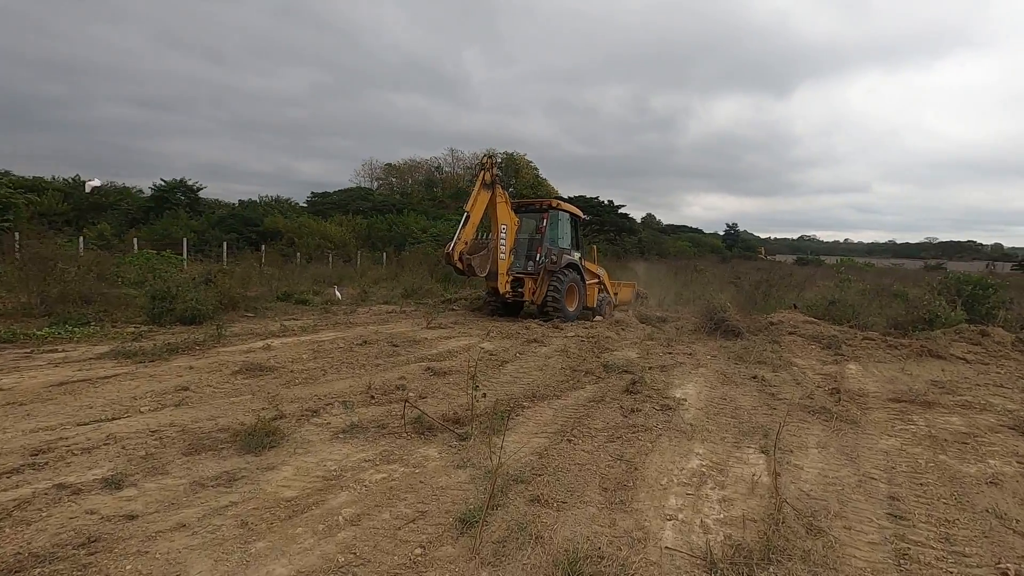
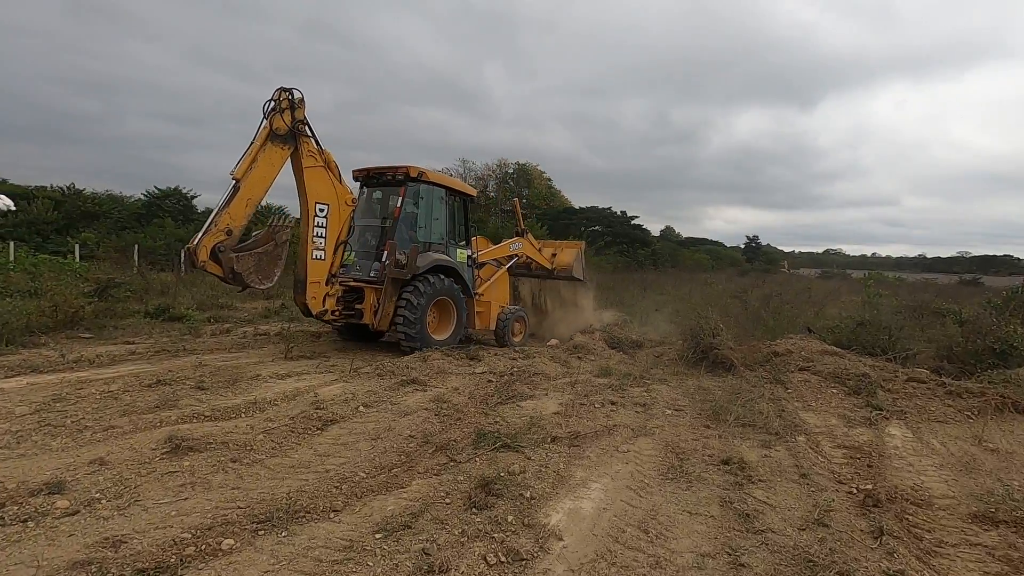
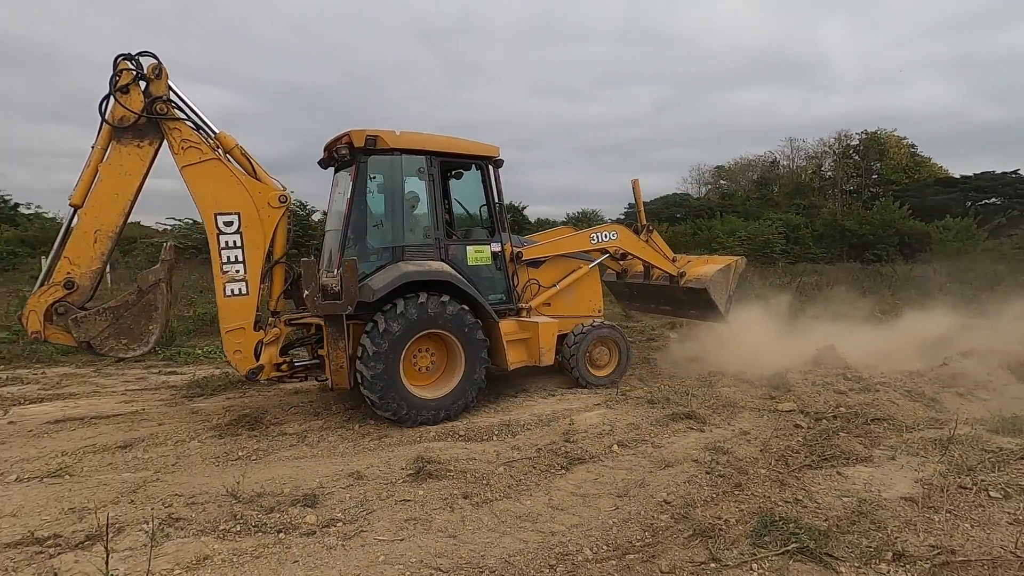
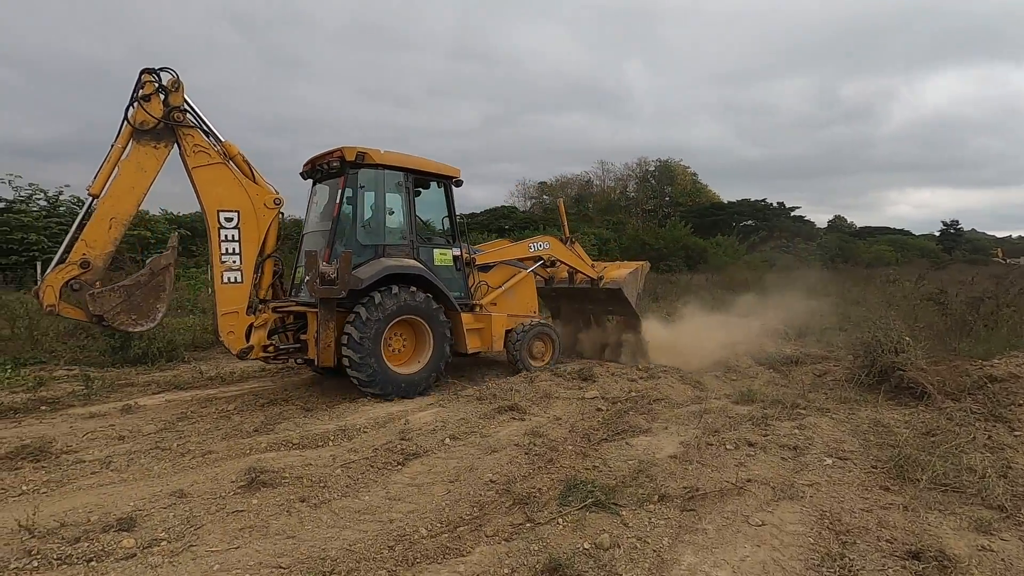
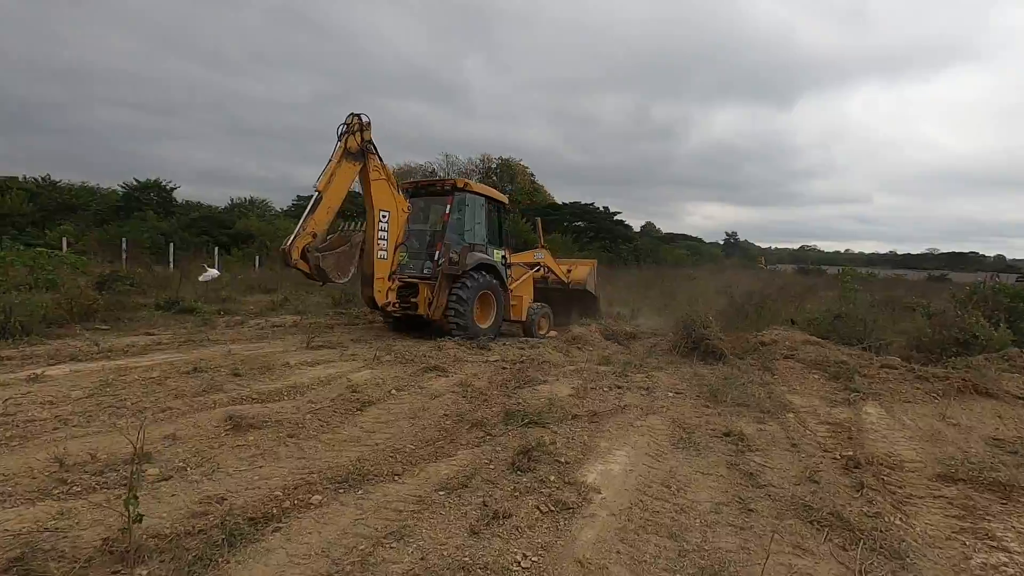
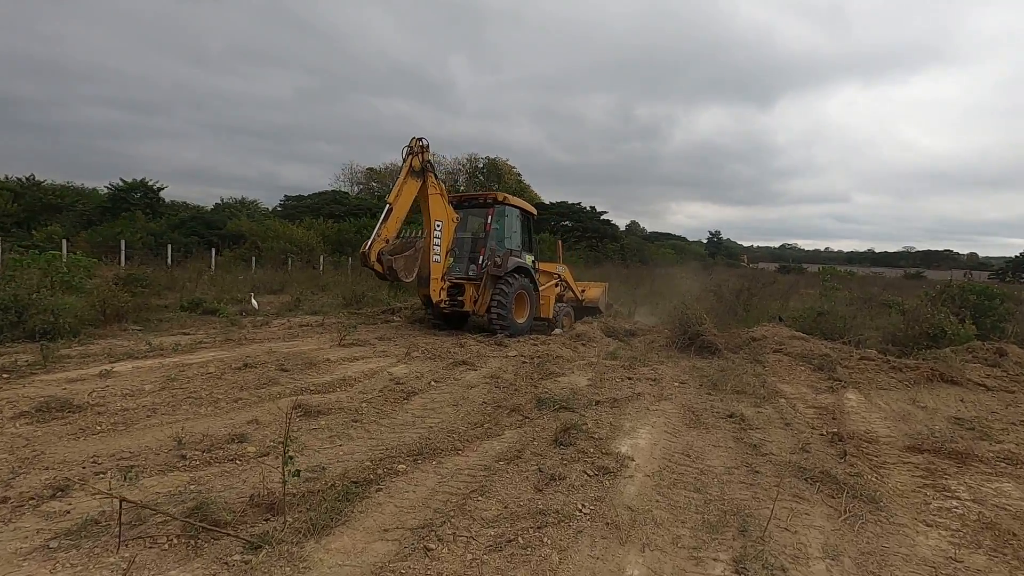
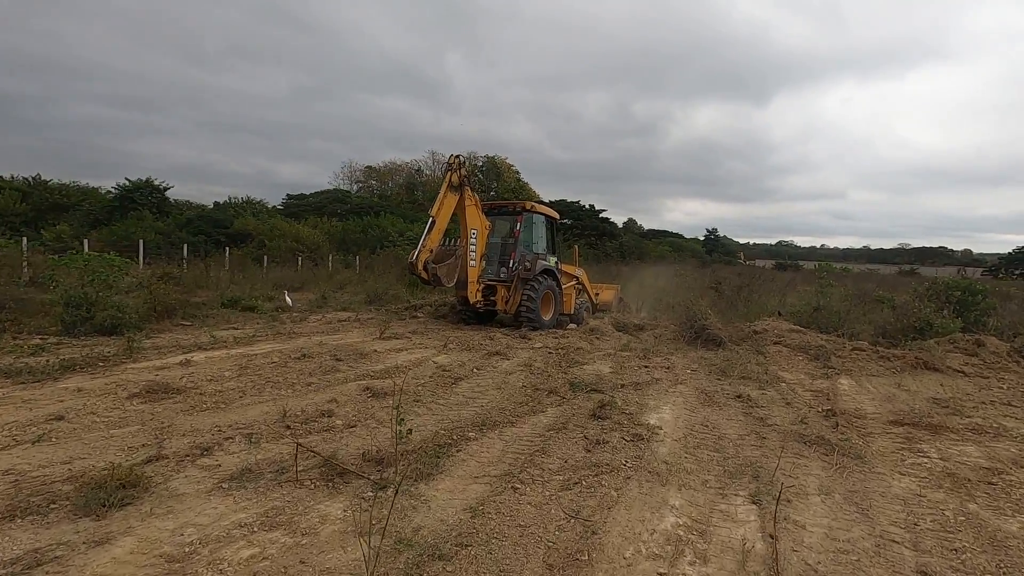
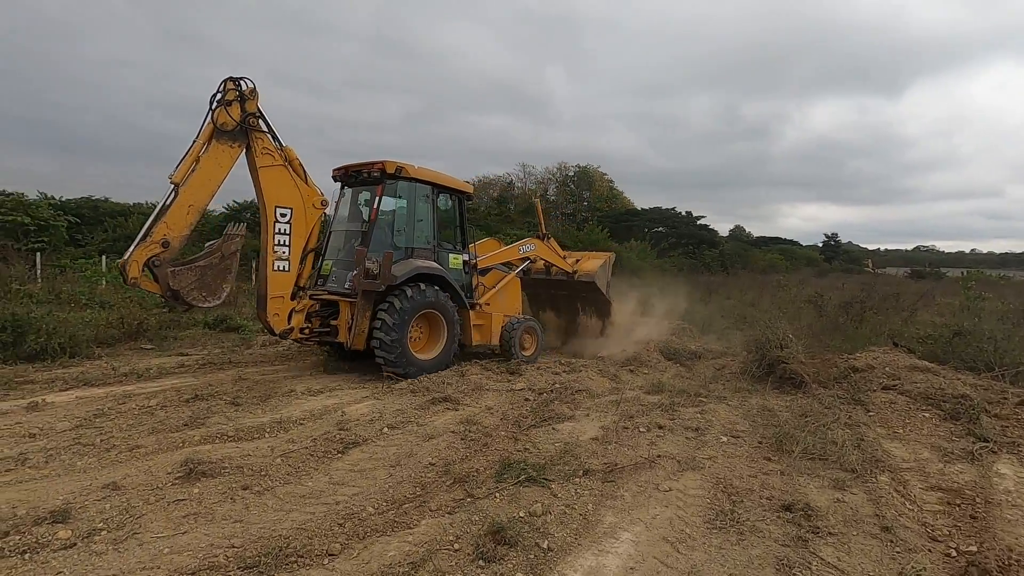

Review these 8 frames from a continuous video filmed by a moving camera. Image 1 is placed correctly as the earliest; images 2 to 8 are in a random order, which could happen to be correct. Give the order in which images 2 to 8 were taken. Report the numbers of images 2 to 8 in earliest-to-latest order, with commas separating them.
7, 6, 5, 2, 8, 4, 3
